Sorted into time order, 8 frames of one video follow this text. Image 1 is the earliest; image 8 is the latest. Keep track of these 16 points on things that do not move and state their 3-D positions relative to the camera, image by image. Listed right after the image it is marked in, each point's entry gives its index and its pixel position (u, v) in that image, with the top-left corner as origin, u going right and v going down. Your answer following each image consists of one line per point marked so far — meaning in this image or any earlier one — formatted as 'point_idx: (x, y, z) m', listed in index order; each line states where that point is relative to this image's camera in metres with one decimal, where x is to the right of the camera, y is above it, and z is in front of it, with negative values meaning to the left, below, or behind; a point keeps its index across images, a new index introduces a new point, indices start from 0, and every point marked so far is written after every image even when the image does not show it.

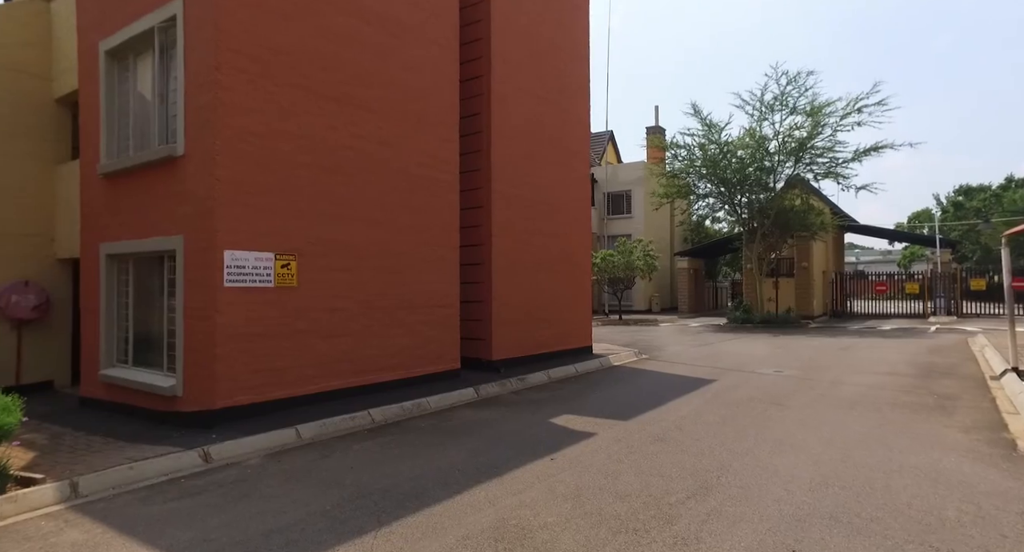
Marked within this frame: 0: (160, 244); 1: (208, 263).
0: (-4.5, +0.4, +8.0) m
1: (-3.6, +0.2, +7.3) m
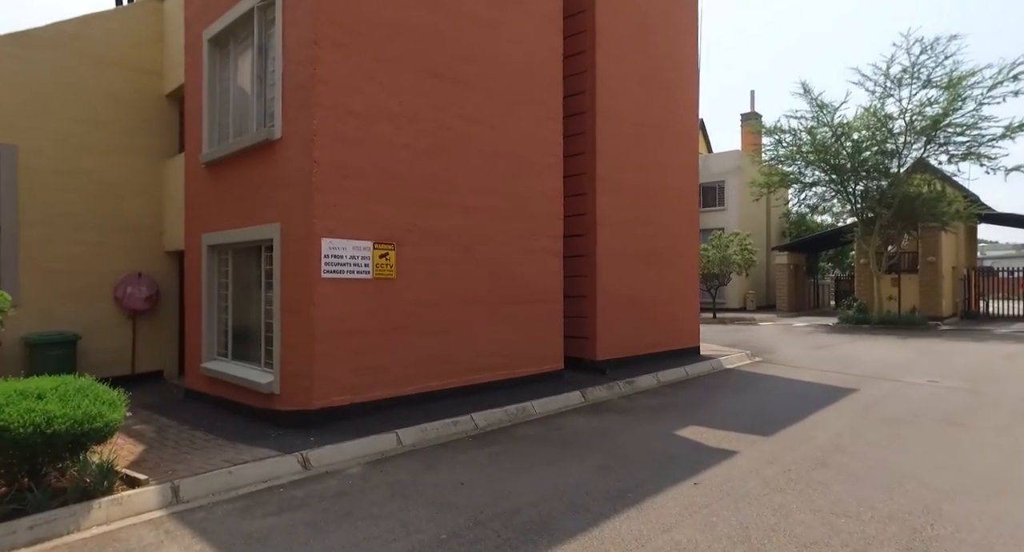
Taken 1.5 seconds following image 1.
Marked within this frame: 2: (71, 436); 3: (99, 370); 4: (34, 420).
0: (-3.1, +0.5, +7.7) m
1: (-2.3, +0.2, +6.9) m
2: (-3.4, -1.3, +4.8) m
3: (-7.0, -1.6, +10.6) m
4: (-3.6, -1.1, +4.7) m
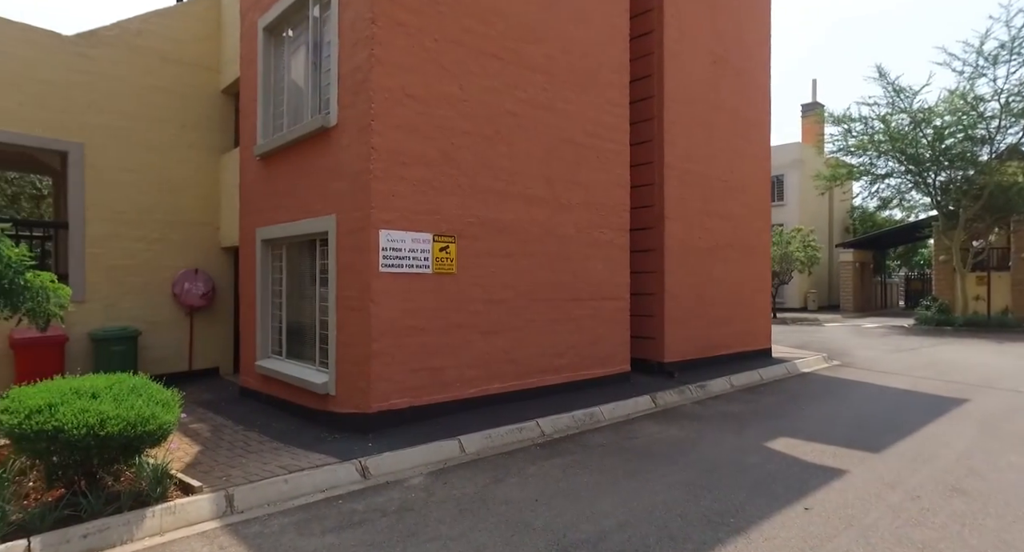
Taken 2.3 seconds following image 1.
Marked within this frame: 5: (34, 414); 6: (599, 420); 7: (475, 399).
0: (-2.3, +0.6, +7.3) m
1: (-1.5, +0.3, +6.5) m
2: (-2.8, -1.2, +4.5) m
3: (-6.0, -1.5, +10.6) m
4: (-3.0, -1.0, +4.4) m
5: (-3.4, -1.0, +4.5) m
6: (+1.0, -1.7, +7.5) m
7: (-0.4, -1.4, +7.3) m
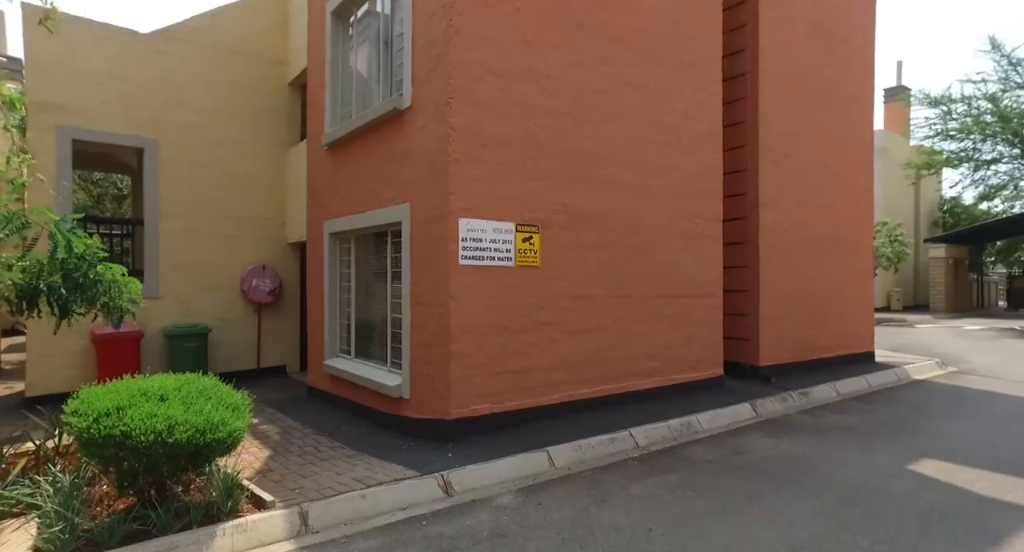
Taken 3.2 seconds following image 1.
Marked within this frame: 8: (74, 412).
0: (-1.4, +0.7, +6.8) m
1: (-0.7, +0.4, +5.9) m
2: (-2.1, -1.2, +4.1) m
3: (-4.8, -1.5, +10.4) m
4: (-2.3, -1.0, +4.0) m
5: (-2.7, -0.9, +4.1) m
6: (+2.0, -1.7, +6.7) m
7: (+0.5, -1.4, +6.6) m
8: (-3.0, -0.9, +4.3) m
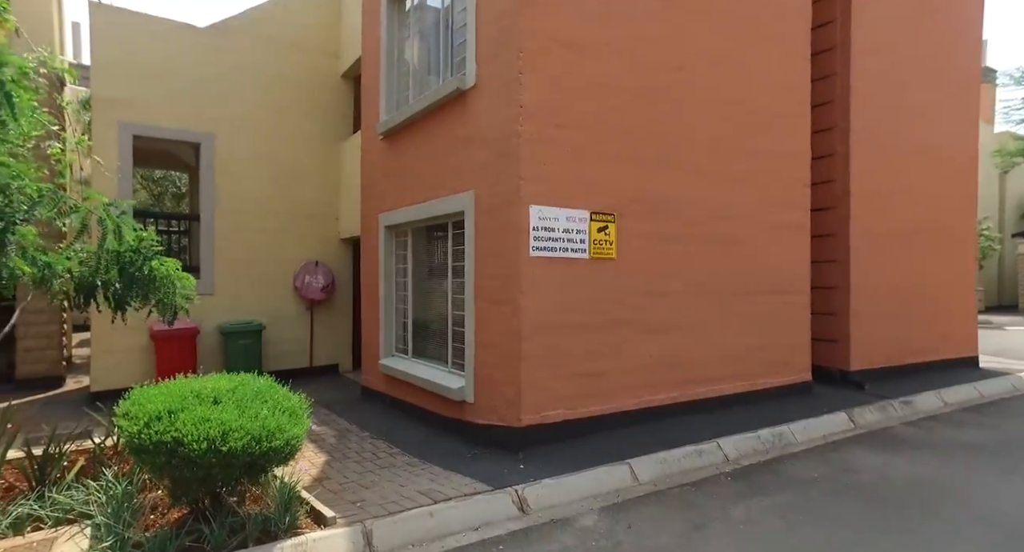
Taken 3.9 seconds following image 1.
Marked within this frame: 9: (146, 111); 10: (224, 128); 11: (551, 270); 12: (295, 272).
0: (-0.6, +0.7, +6.4) m
1: (0.0, +0.4, +5.4) m
2: (-1.6, -1.1, +3.7) m
3: (-3.8, -1.4, +10.1) m
4: (-1.8, -0.9, +3.6) m
5: (-2.2, -0.9, +3.7) m
6: (+2.7, -1.6, +6.0) m
7: (+1.2, -1.3, +6.0) m
8: (-2.5, -0.9, +3.9) m
9: (-5.4, +2.4, +9.2) m
10: (-4.5, +2.3, +9.8) m
11: (+0.3, 0.0, +5.5) m
12: (-3.6, +0.1, +10.2) m
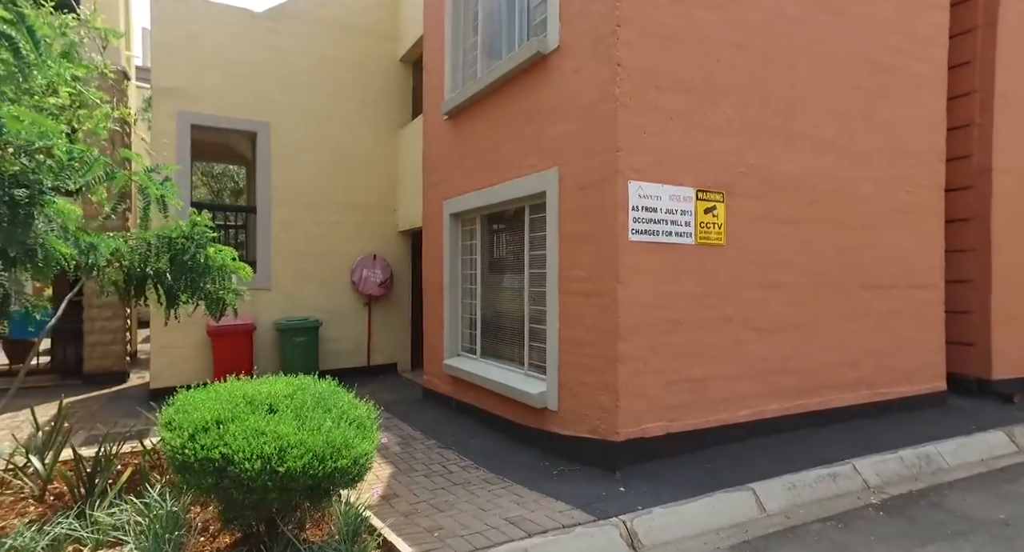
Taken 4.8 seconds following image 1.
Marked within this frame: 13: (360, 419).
0: (+0.1, +0.8, +5.6) m
1: (+0.7, +0.5, +4.6) m
2: (-1.0, -1.0, +3.0) m
3: (-2.7, -1.3, +9.6) m
4: (-1.2, -0.8, +3.0) m
5: (-1.6, -0.8, +3.1) m
6: (+3.4, -1.5, +5.0) m
7: (+2.0, -1.2, +5.1) m
8: (-1.9, -0.8, +3.3) m
9: (-4.4, +2.5, +8.8) m
10: (-3.5, +2.4, +9.3) m
11: (+1.1, +0.1, +4.7) m
12: (-2.5, +0.2, +9.7) m
13: (-0.9, -0.8, +3.5) m
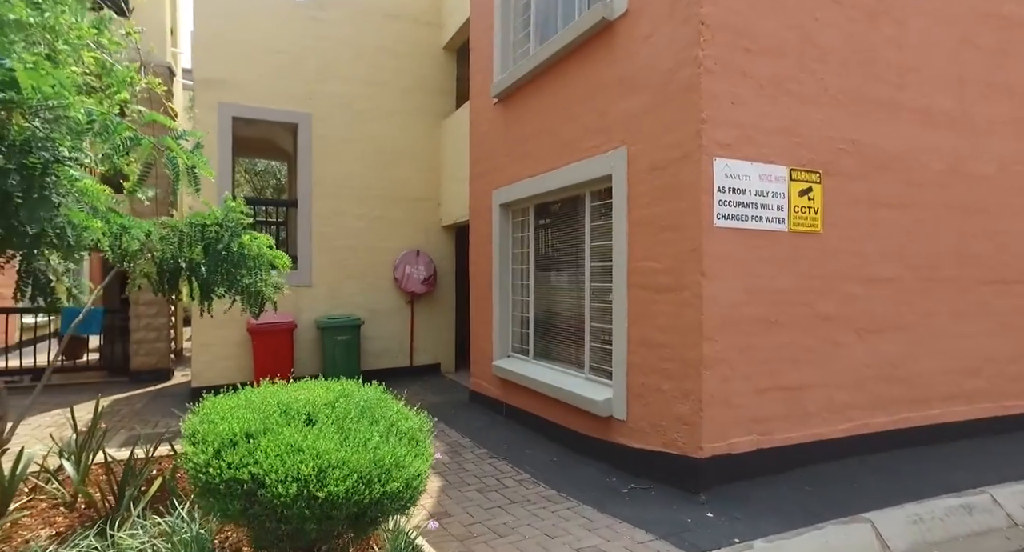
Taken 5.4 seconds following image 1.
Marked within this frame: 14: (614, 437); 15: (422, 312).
0: (+0.6, +0.9, +5.1) m
1: (+1.1, +0.6, +4.0) m
2: (-0.7, -1.0, +2.5) m
3: (-2.0, -1.3, +9.2) m
4: (-0.9, -0.8, +2.5) m
5: (-1.2, -0.7, +2.6) m
6: (+3.9, -1.5, +4.2) m
7: (+2.4, -1.2, +4.4) m
8: (-1.5, -0.7, +2.9) m
9: (-3.7, +2.6, +8.5) m
10: (-2.7, +2.5, +9.0) m
11: (+1.5, +0.2, +4.1) m
12: (-1.7, +0.2, +9.3) m
13: (-0.5, -0.8, +3.0) m
14: (+0.8, -1.2, +4.6) m
15: (-1.4, -0.5, +9.5) m
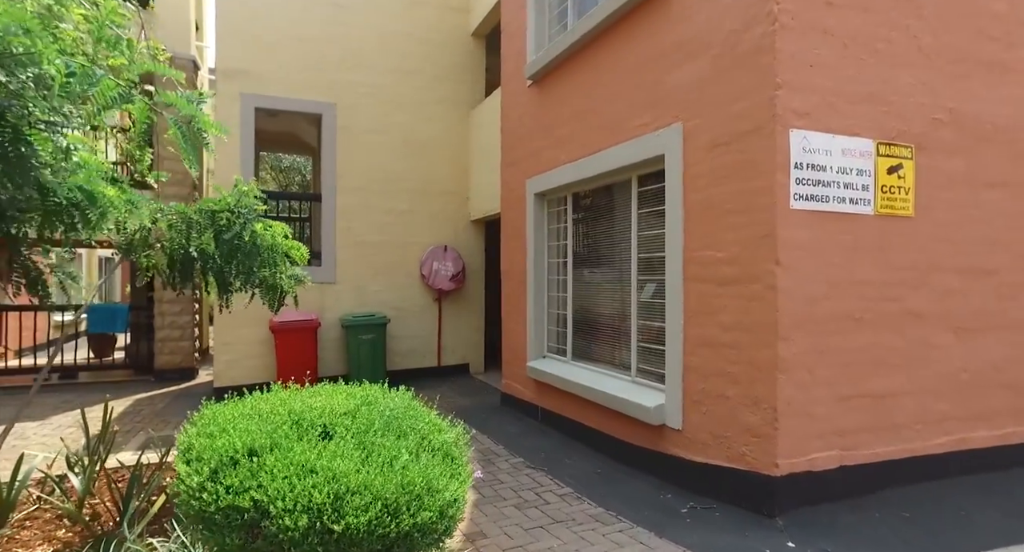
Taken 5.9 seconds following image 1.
0: (+0.9, +0.9, +4.5) m
1: (+1.4, +0.6, +3.5) m
2: (-0.5, -0.9, +2.1) m
3: (-1.5, -1.2, +8.8) m
4: (-0.7, -0.7, +2.0) m
5: (-1.0, -0.7, +2.2) m
6: (+4.2, -1.4, +3.6) m
7: (+2.7, -1.1, +3.9) m
8: (-1.3, -0.7, +2.5) m
9: (-3.2, +2.6, +8.1) m
10: (-2.3, +2.5, +8.6) m
11: (+1.7, +0.2, +3.5) m
12: (-1.3, +0.3, +8.8) m
13: (-0.3, -0.7, +2.6) m
14: (+1.0, -1.1, +4.1) m
15: (-0.9, -0.5, +9.1) m
